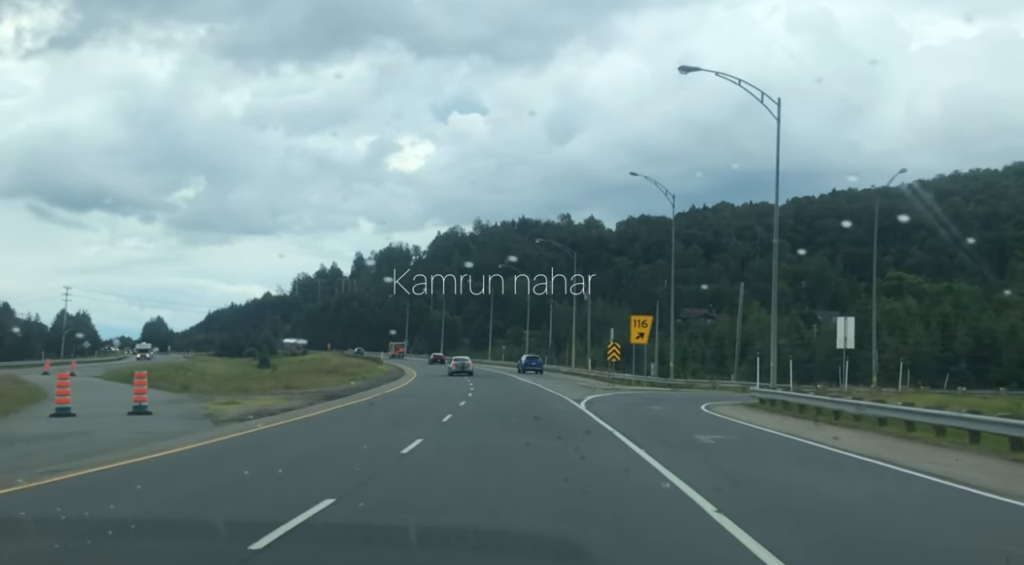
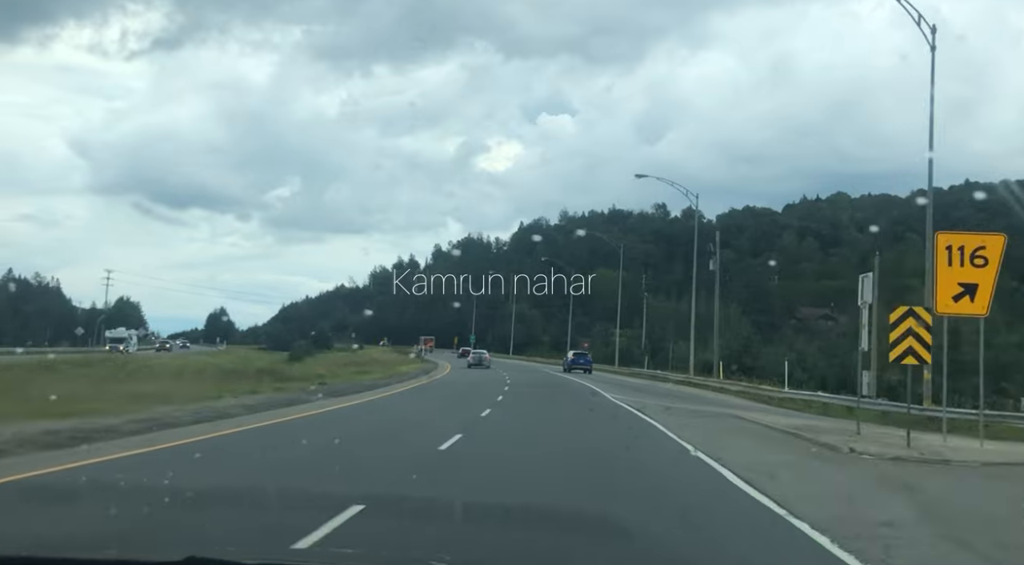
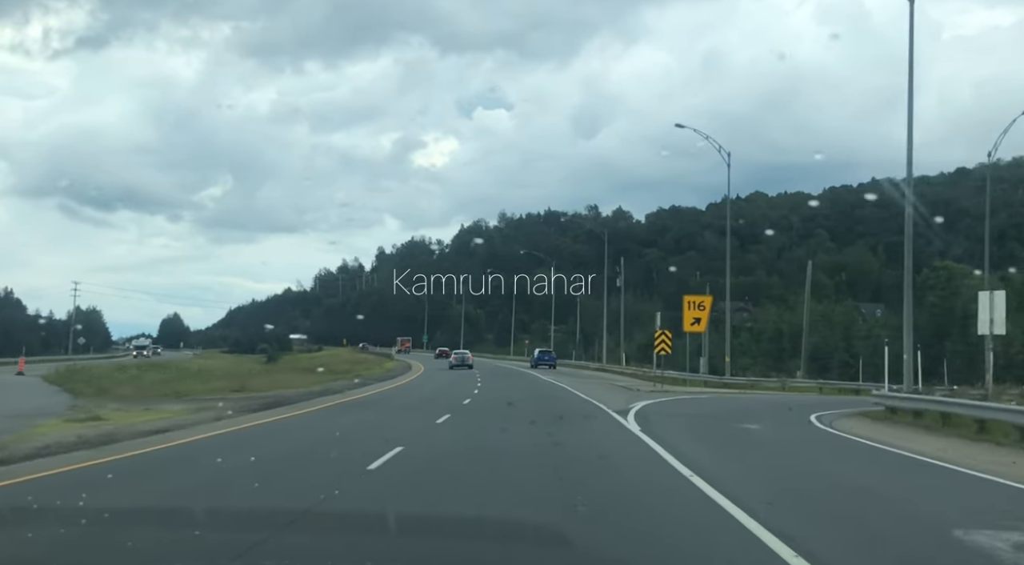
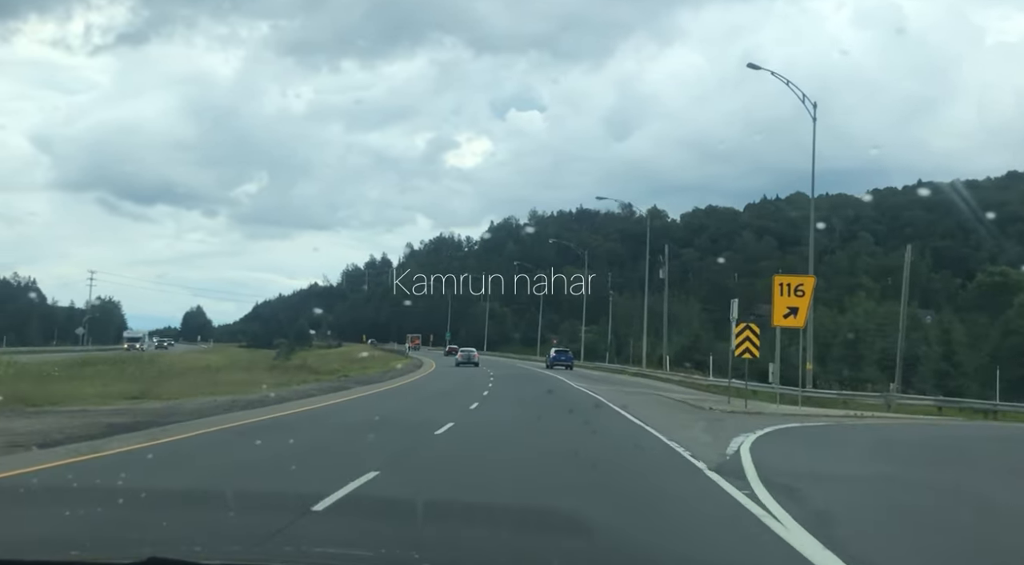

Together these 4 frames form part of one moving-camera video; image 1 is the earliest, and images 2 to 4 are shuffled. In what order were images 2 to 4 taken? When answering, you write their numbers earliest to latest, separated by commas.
3, 4, 2
